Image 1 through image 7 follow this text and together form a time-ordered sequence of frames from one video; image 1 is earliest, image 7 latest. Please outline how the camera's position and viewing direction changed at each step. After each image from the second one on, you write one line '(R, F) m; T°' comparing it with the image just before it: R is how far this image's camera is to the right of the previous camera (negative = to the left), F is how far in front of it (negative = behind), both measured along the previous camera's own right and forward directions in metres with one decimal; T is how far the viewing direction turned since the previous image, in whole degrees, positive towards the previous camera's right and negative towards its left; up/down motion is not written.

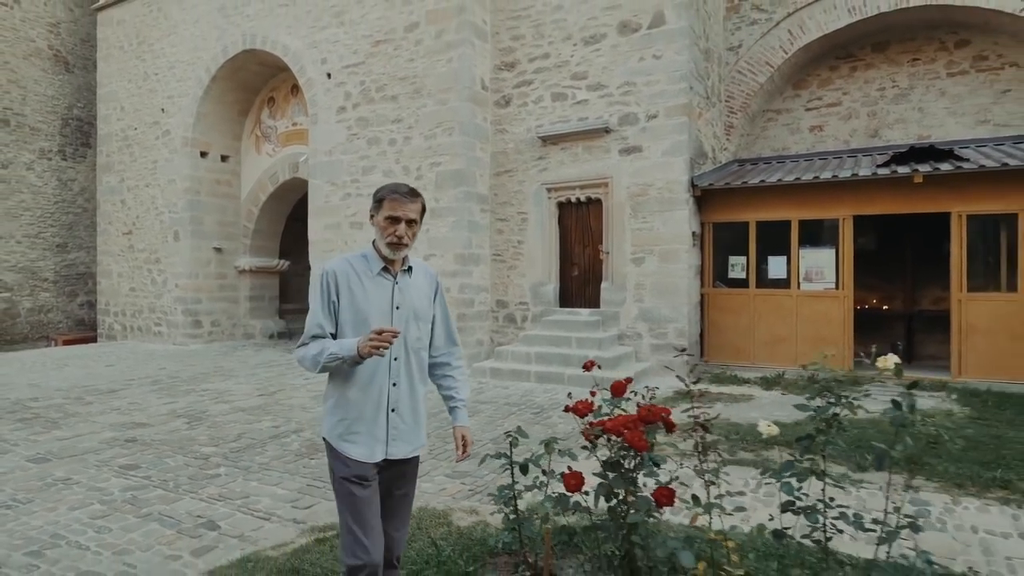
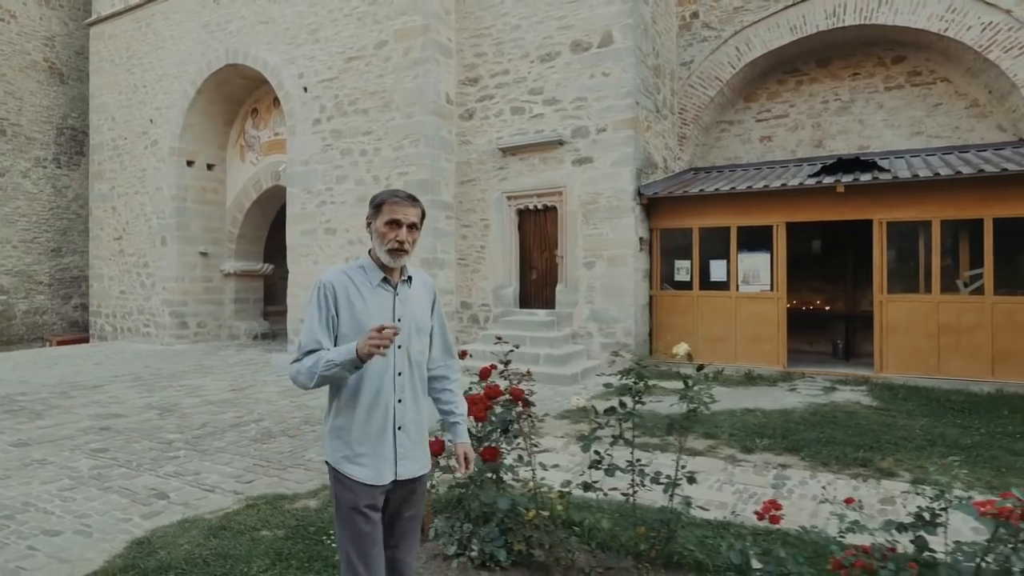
(+0.5, -0.5) m; 0°
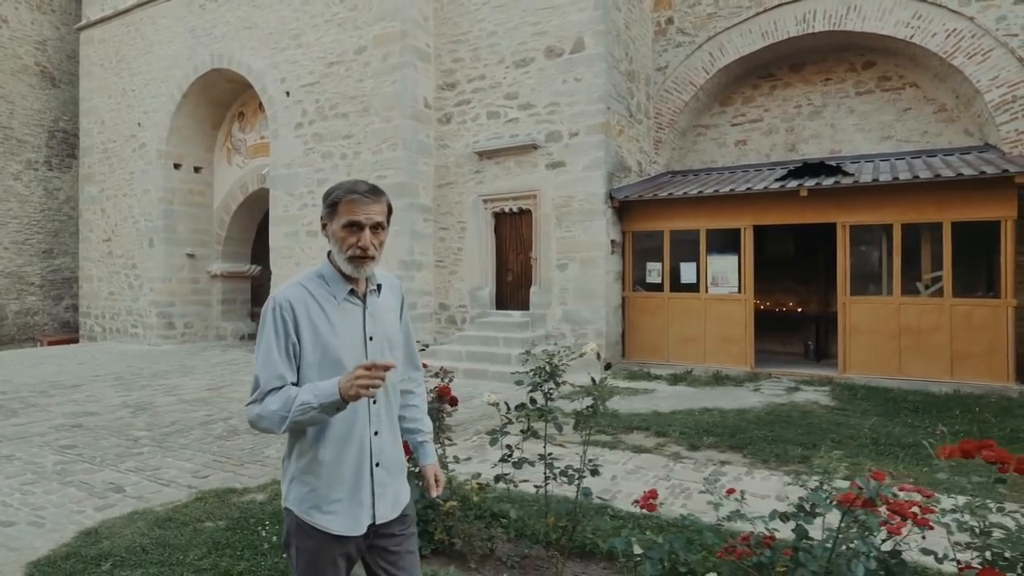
(+0.3, -0.1) m; 0°
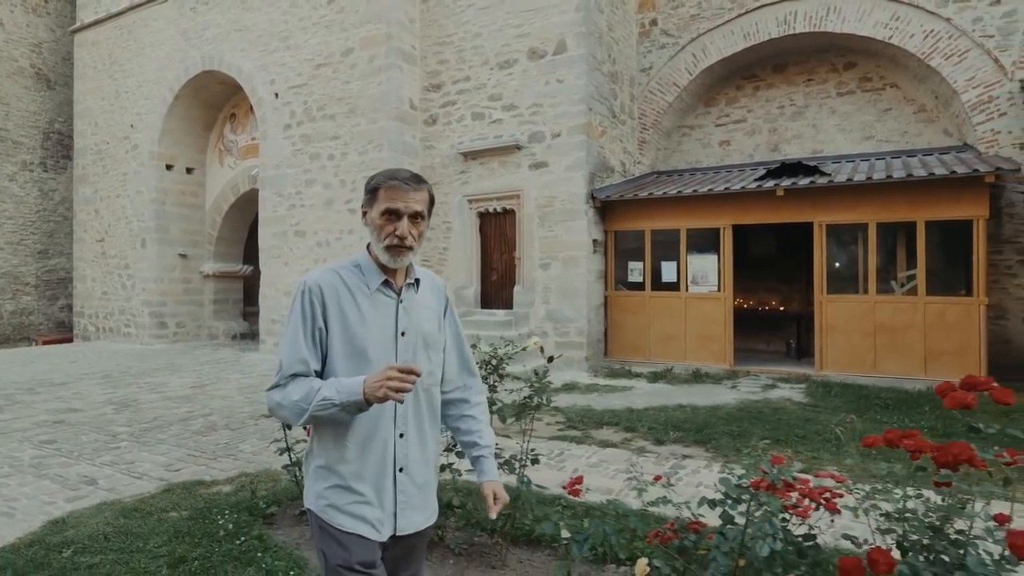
(+0.2, -0.1) m; 0°
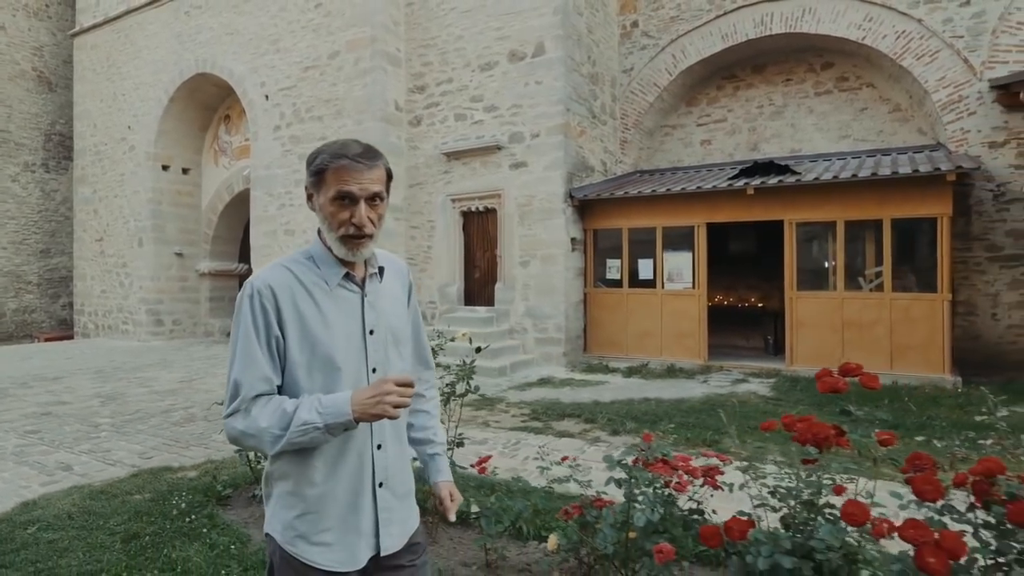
(+0.4, -0.2) m; -1°
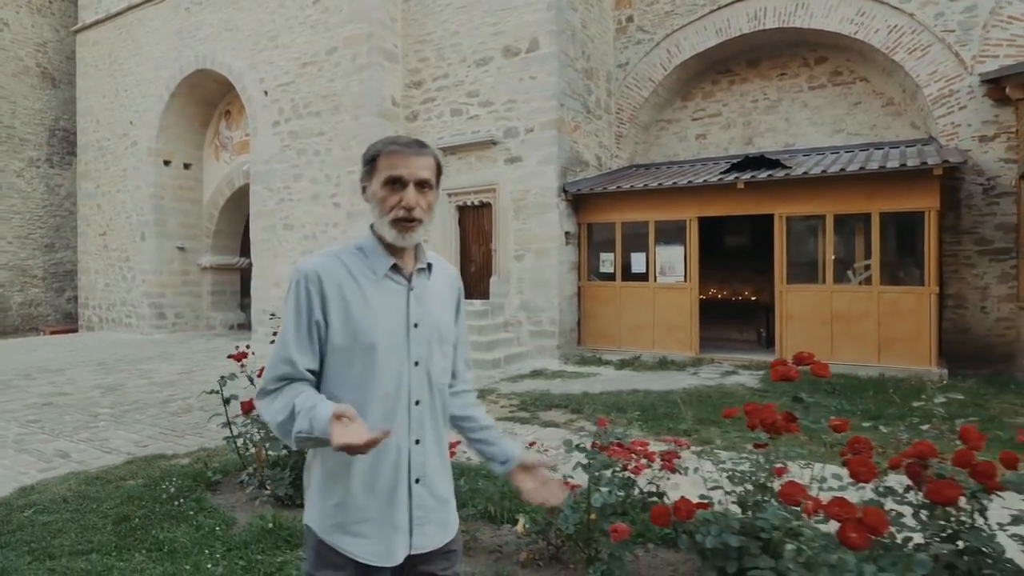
(+0.1, -0.1) m; 0°
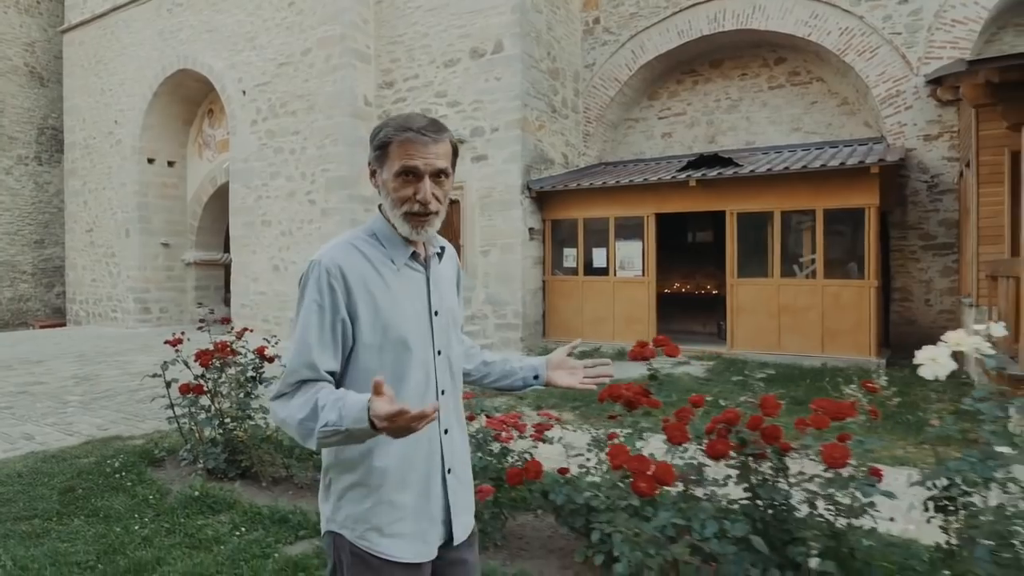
(+0.5, -0.3) m; 0°
